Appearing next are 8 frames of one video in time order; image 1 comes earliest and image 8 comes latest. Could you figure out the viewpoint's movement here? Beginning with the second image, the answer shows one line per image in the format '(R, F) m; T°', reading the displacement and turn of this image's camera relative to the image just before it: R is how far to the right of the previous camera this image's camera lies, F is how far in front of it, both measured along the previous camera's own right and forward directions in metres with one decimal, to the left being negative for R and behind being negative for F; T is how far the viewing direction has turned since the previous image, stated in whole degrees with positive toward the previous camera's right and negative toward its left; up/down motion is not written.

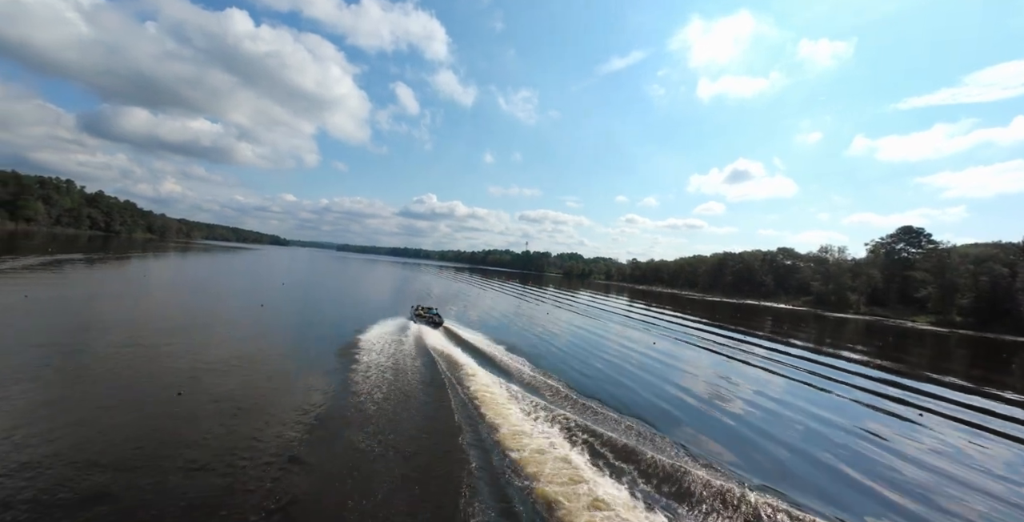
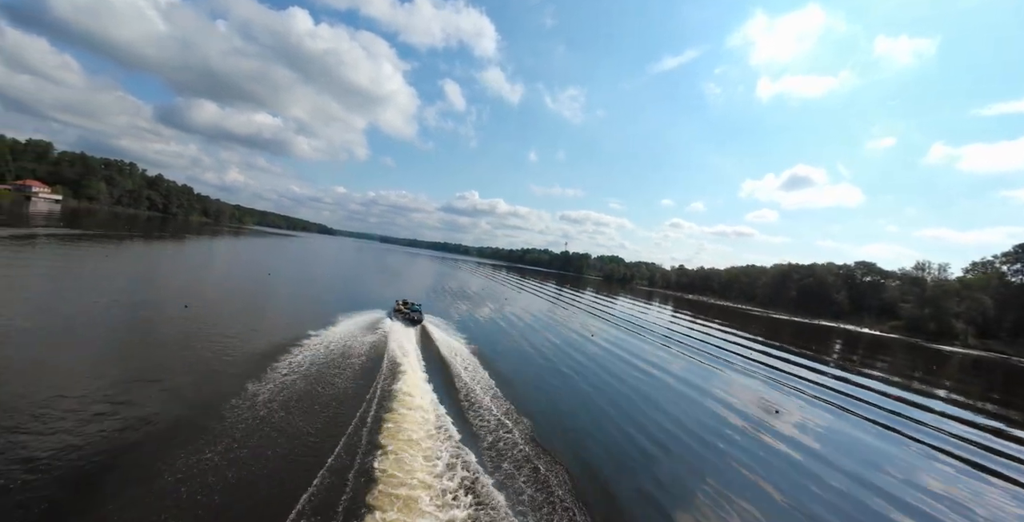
(+0.1, +2.6) m; -6°
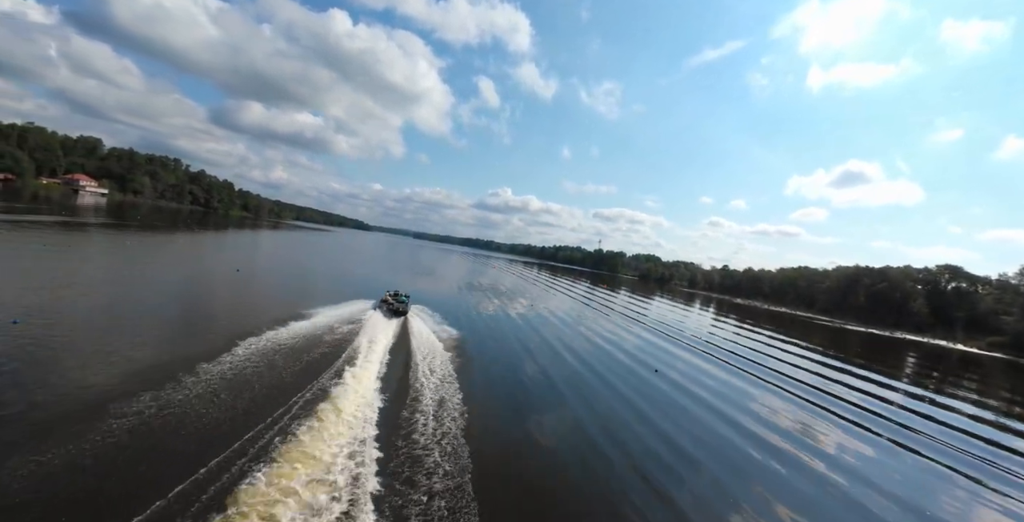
(+0.1, +2.1) m; -5°
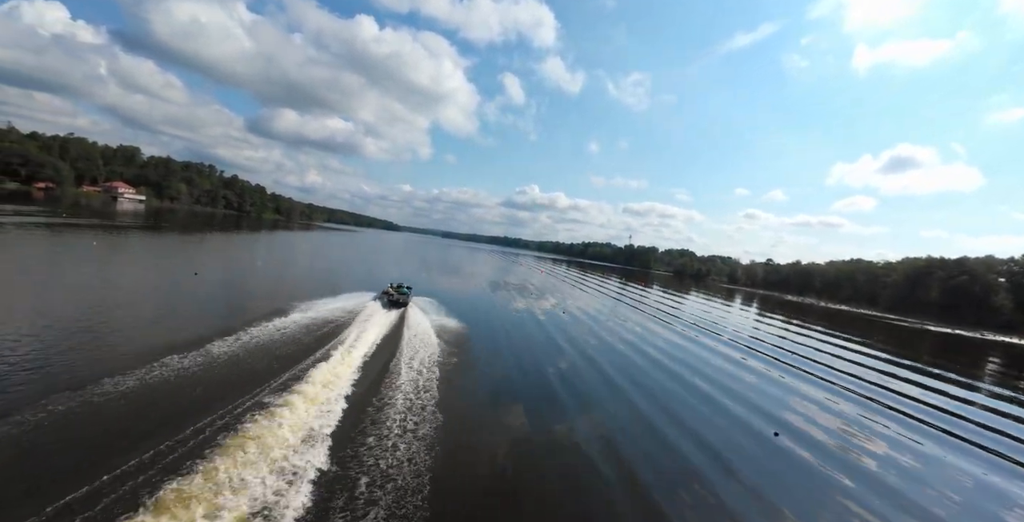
(+0.2, +1.6) m; -4°
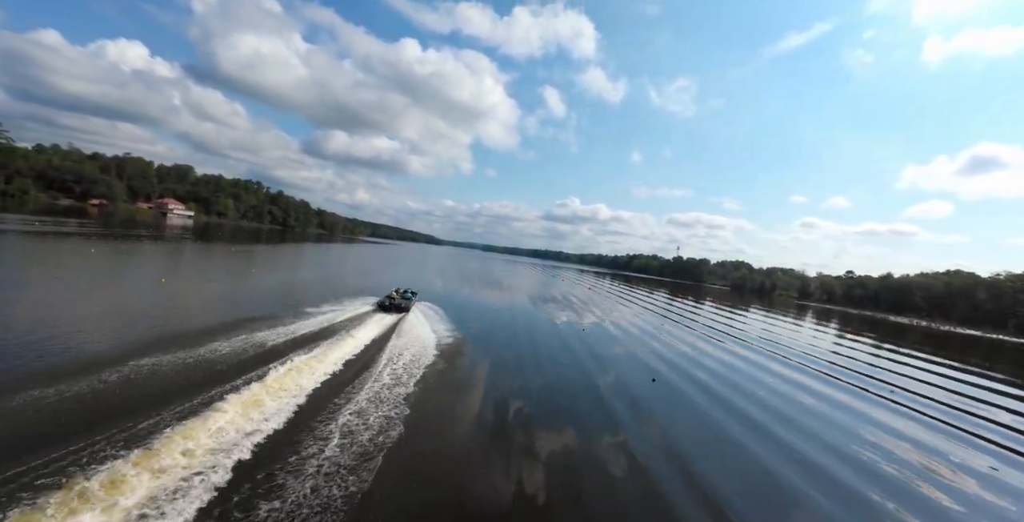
(+0.2, +2.8) m; -6°
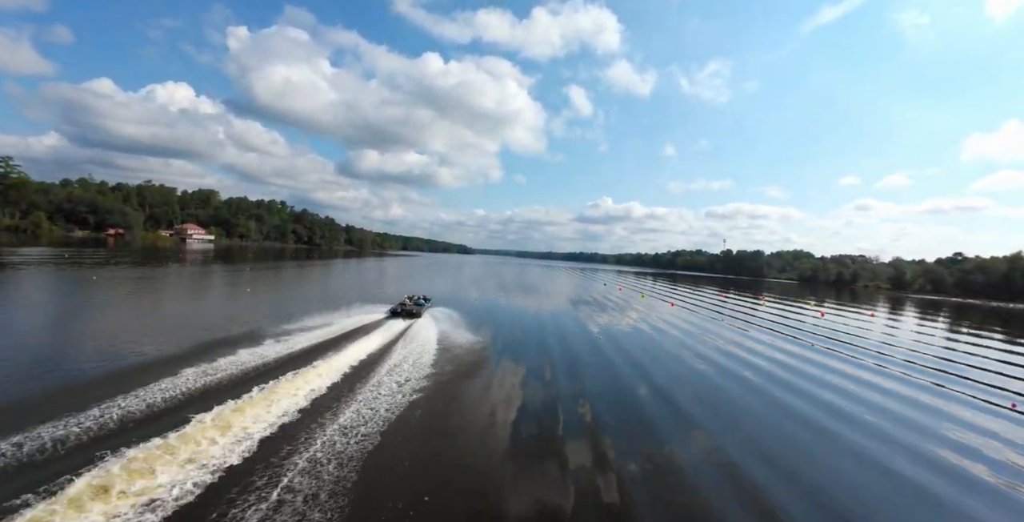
(+0.2, +4.0) m; -5°
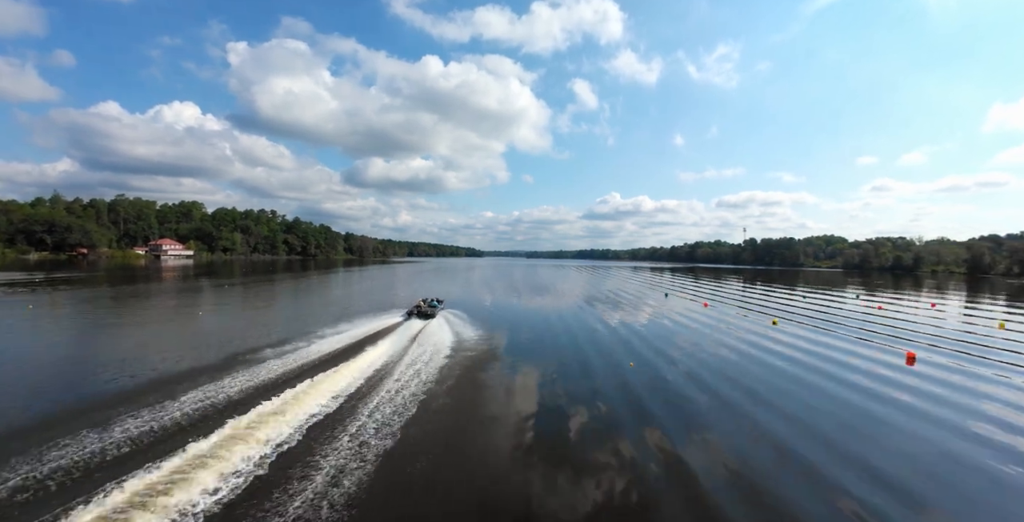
(+0.2, +4.2) m; -2°
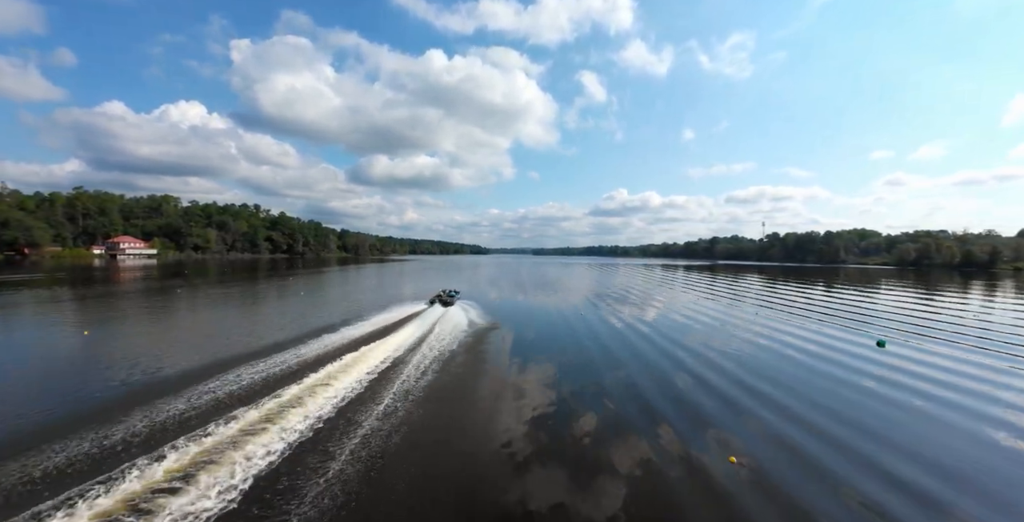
(+0.1, +4.5) m; -1°
